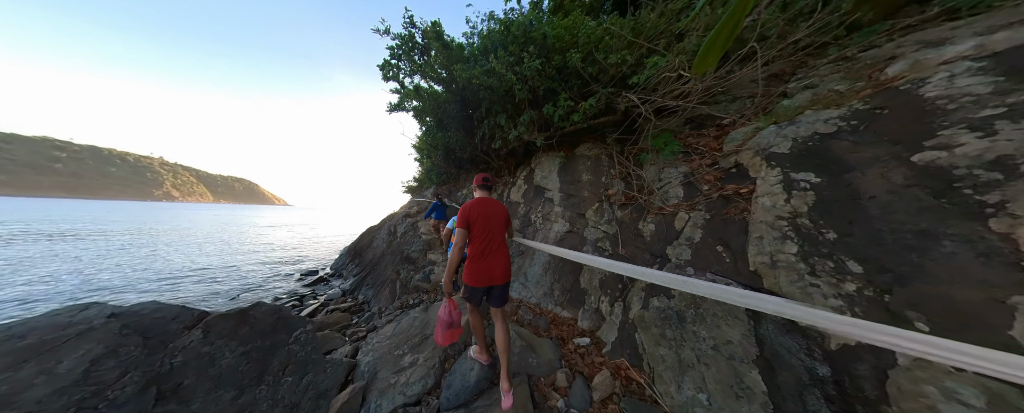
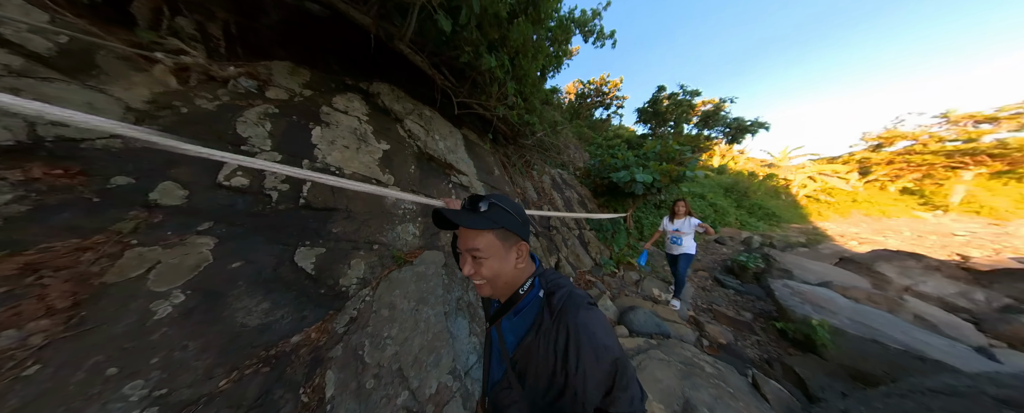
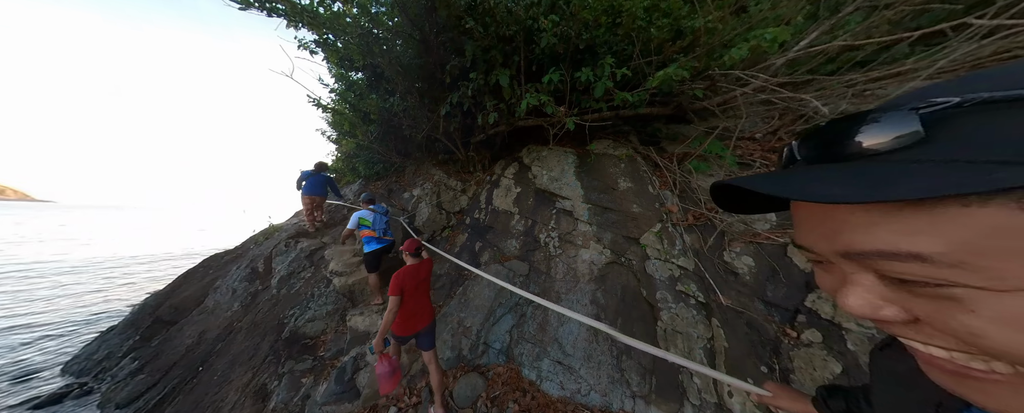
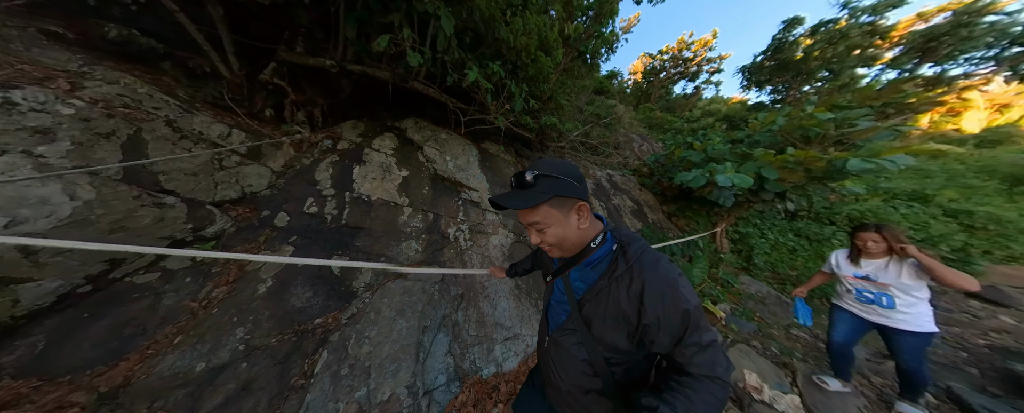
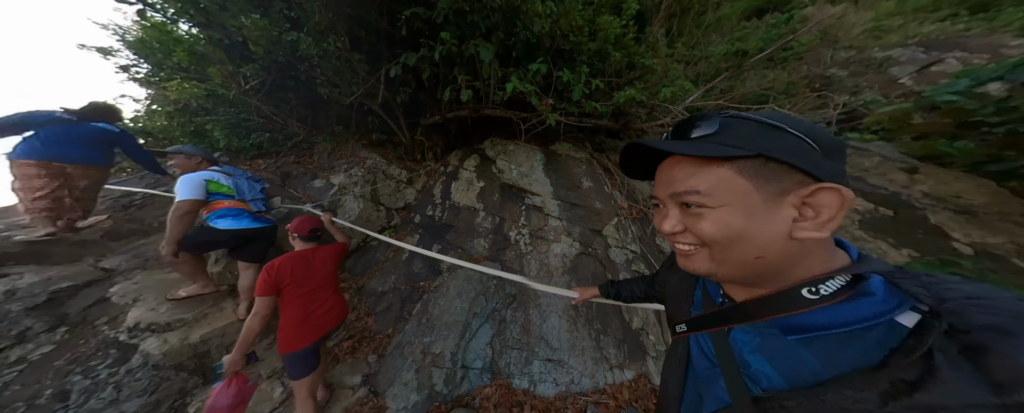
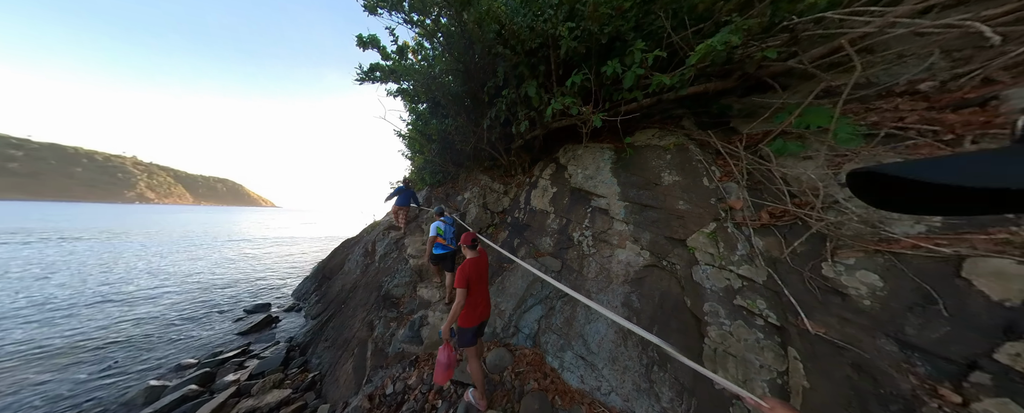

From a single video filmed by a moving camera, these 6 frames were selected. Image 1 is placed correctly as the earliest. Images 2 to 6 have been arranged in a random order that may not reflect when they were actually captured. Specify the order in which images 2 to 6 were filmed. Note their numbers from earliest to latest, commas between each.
6, 3, 5, 4, 2
